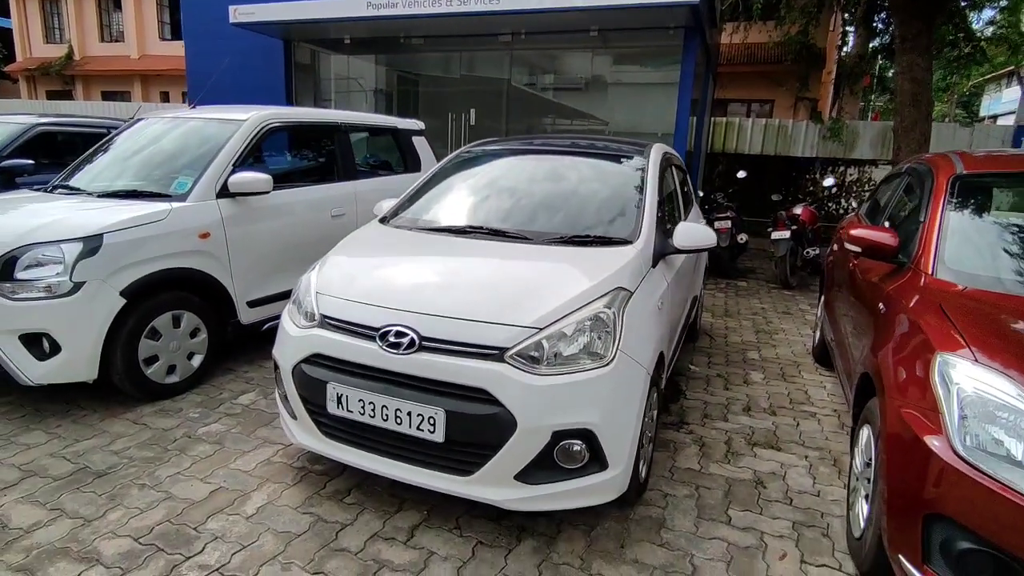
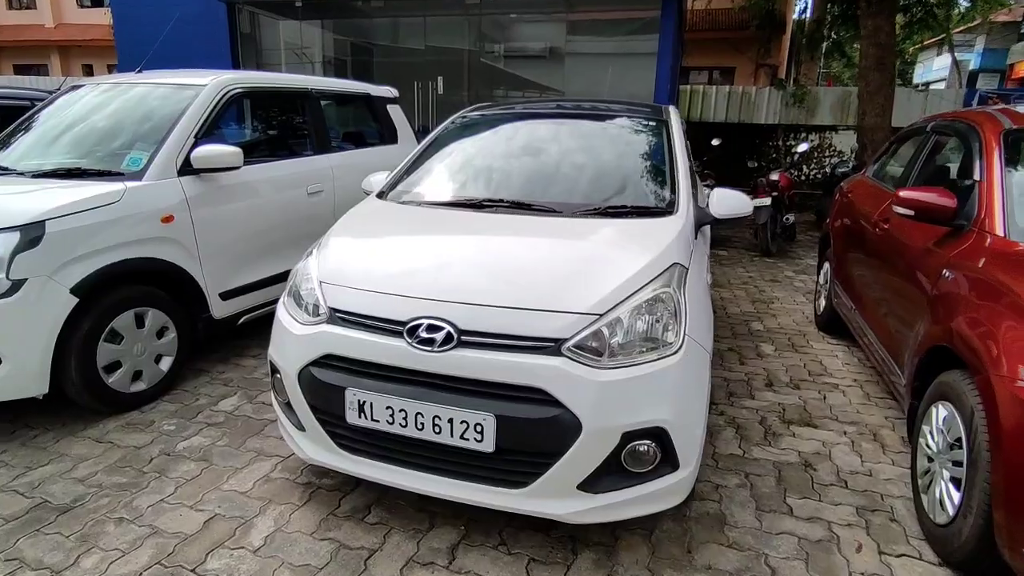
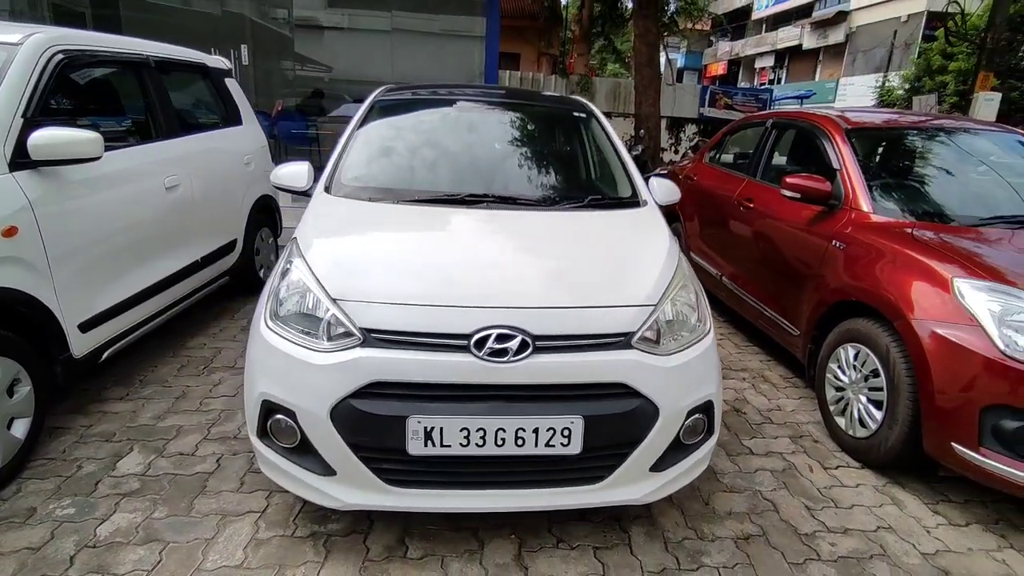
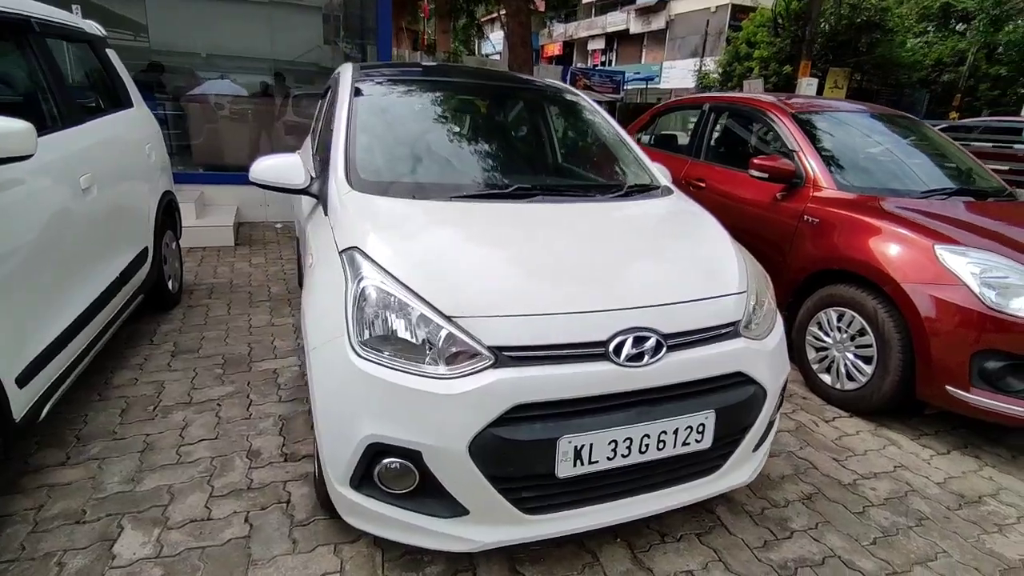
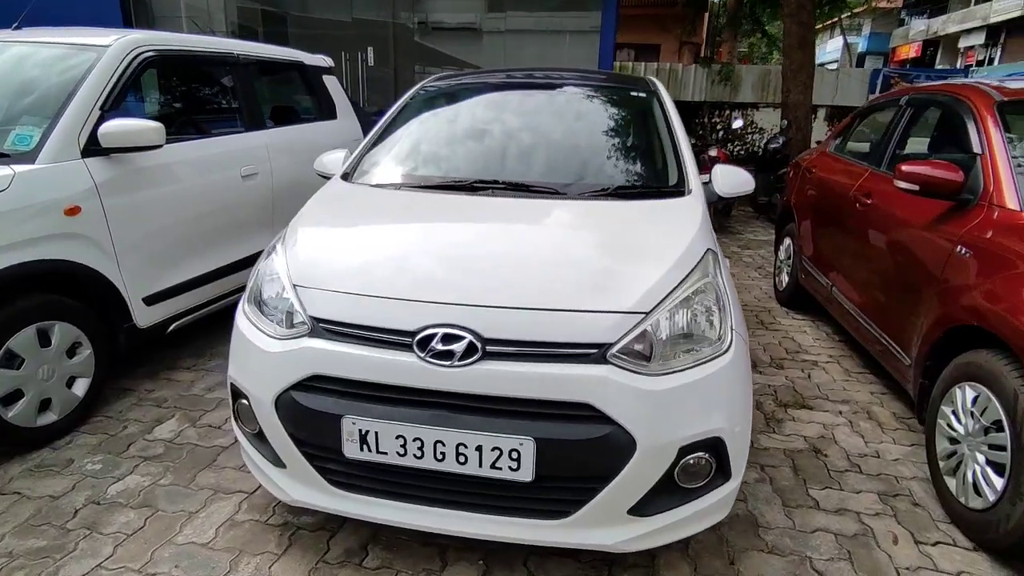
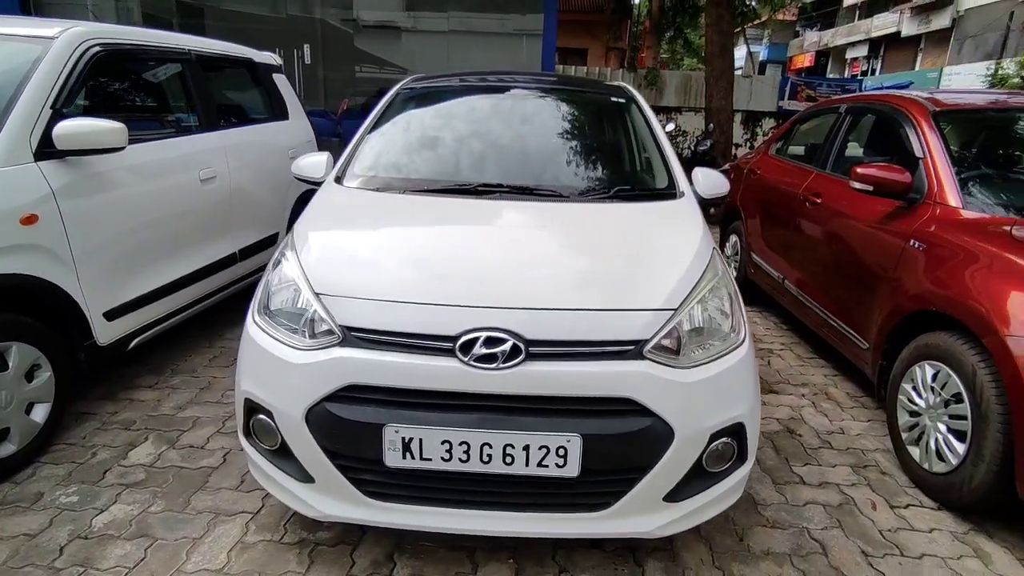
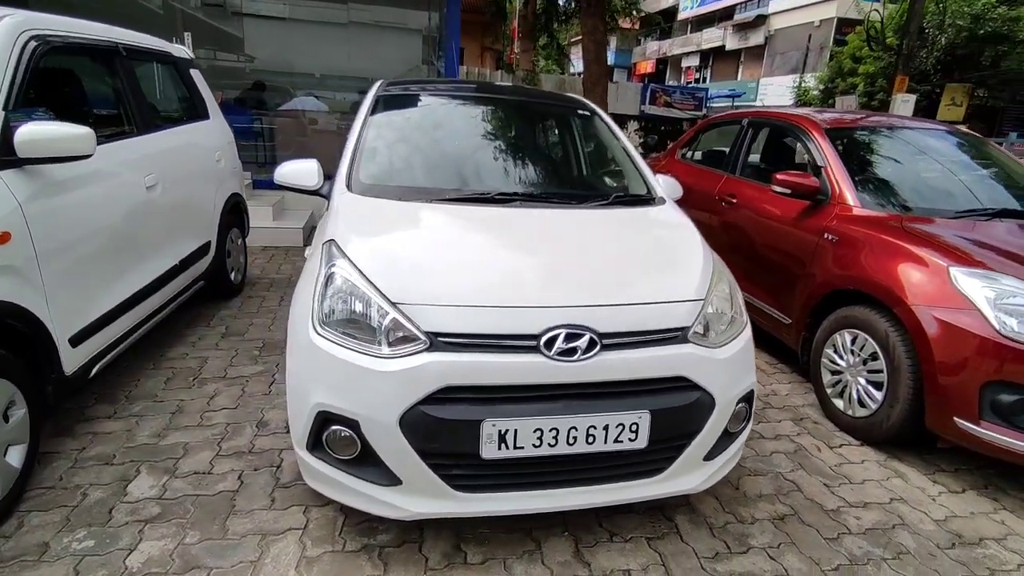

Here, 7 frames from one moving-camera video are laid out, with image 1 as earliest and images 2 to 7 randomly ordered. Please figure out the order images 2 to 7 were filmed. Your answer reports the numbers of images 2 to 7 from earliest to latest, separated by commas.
2, 5, 6, 3, 7, 4
